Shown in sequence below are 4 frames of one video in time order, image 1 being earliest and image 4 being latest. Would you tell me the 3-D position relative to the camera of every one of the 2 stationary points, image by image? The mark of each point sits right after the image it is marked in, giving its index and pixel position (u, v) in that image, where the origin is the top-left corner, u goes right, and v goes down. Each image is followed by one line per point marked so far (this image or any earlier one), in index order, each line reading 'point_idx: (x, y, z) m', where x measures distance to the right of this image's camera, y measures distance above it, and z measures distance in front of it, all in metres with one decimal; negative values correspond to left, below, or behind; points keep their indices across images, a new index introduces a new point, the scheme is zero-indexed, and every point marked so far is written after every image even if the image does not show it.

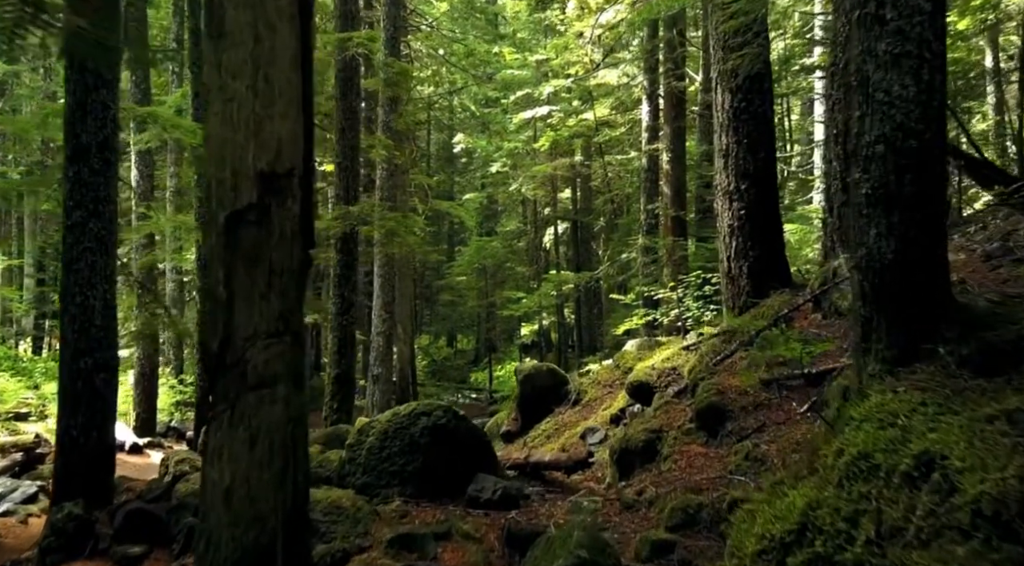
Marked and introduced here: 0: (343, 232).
0: (-2.3, +0.7, +13.4) m
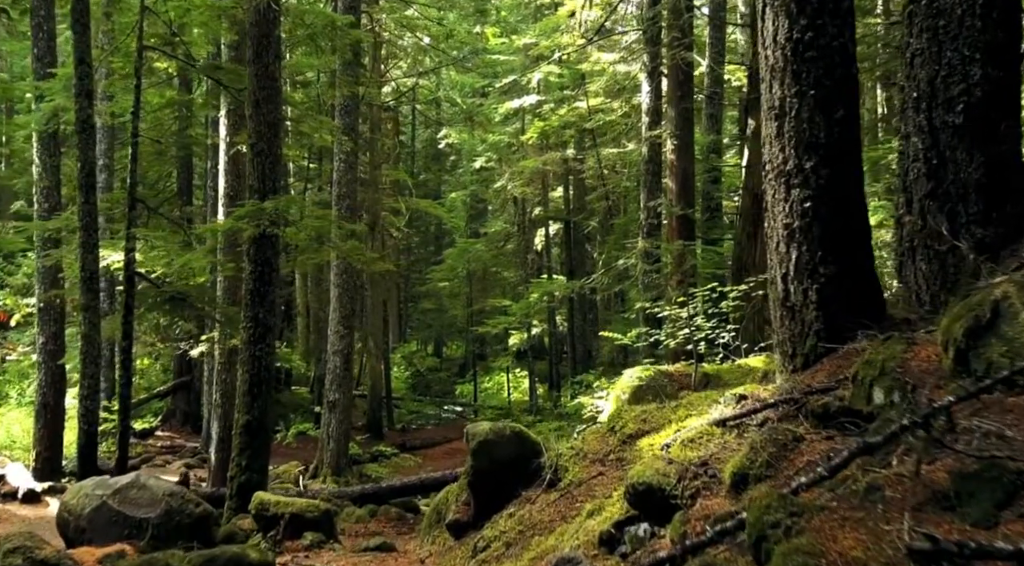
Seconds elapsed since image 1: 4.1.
0: (-2.7, +0.5, +10.3) m
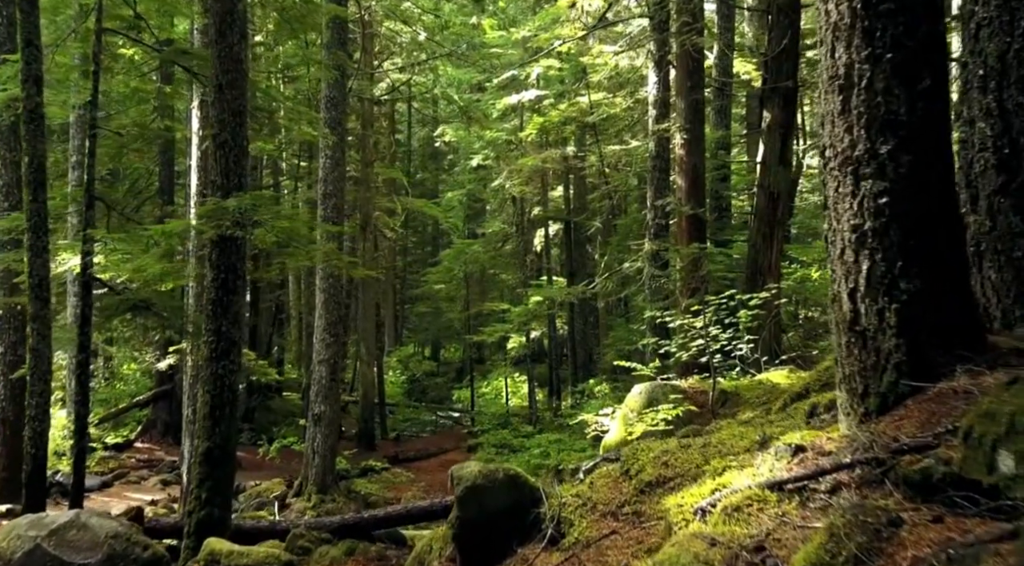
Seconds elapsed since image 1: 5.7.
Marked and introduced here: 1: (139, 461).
0: (-2.7, +0.4, +9.1) m
1: (-7.5, -3.6, +19.7) m
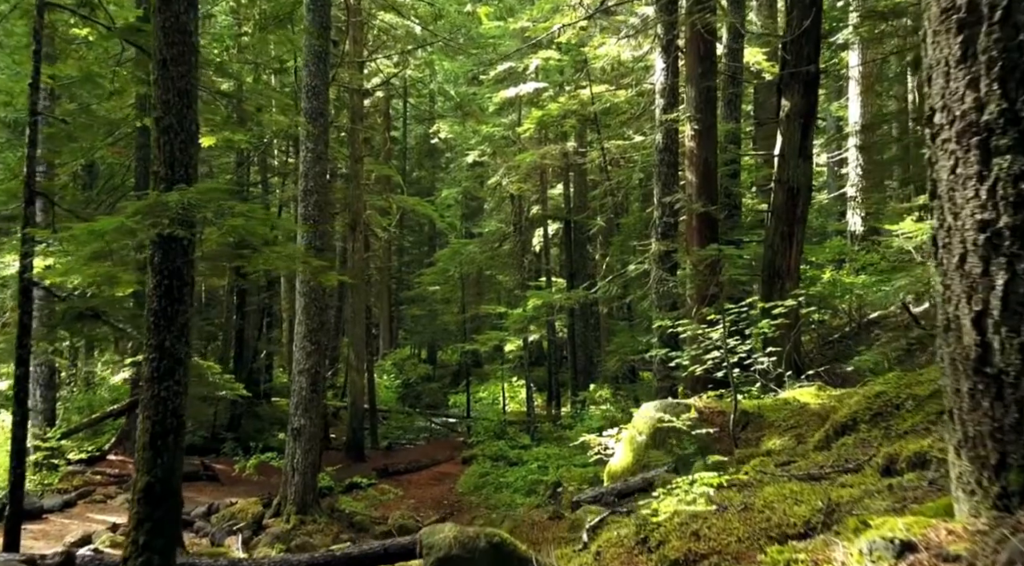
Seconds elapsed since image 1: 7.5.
0: (-2.8, +0.4, +7.8) m
1: (-7.5, -3.6, +18.4) m
